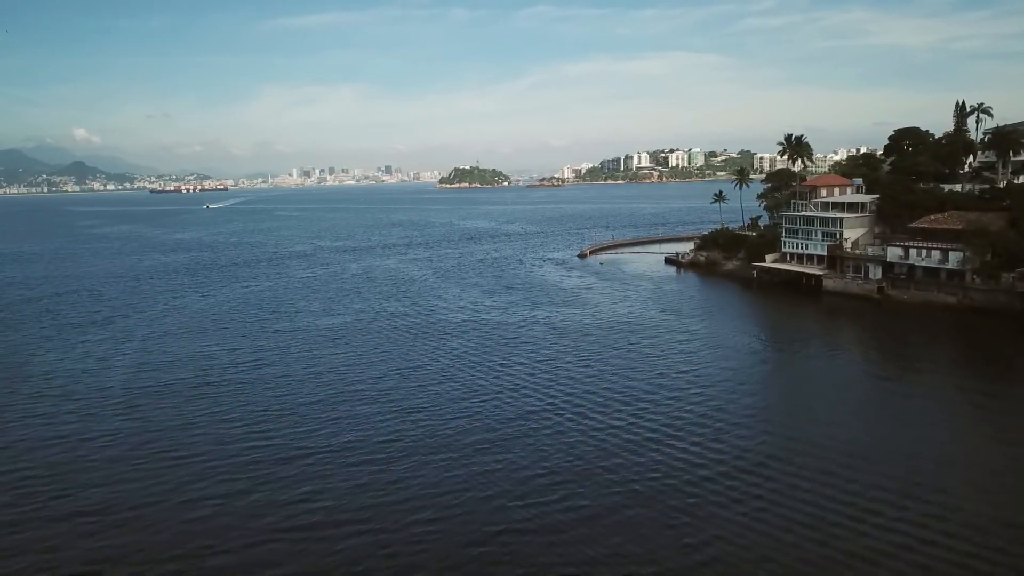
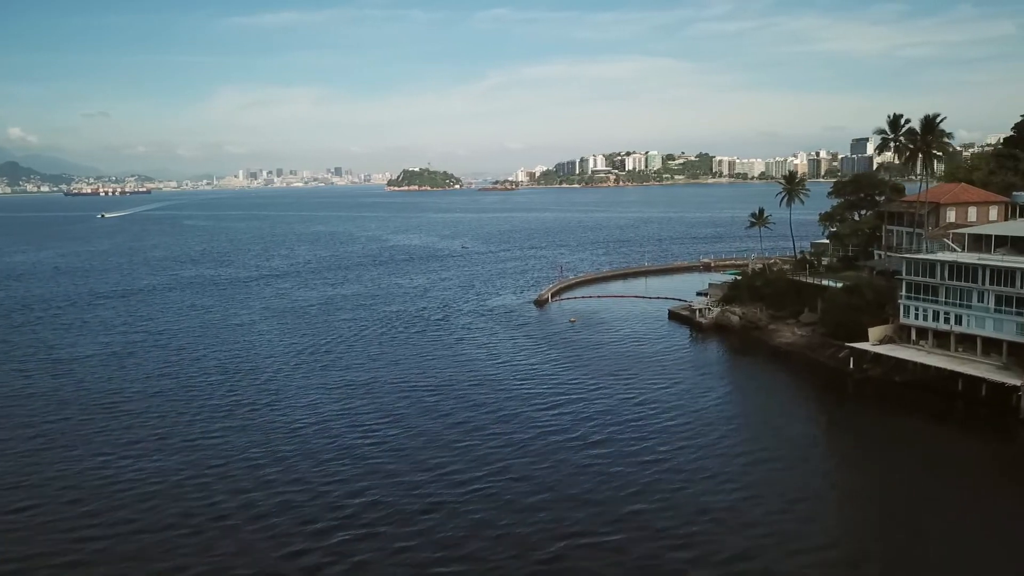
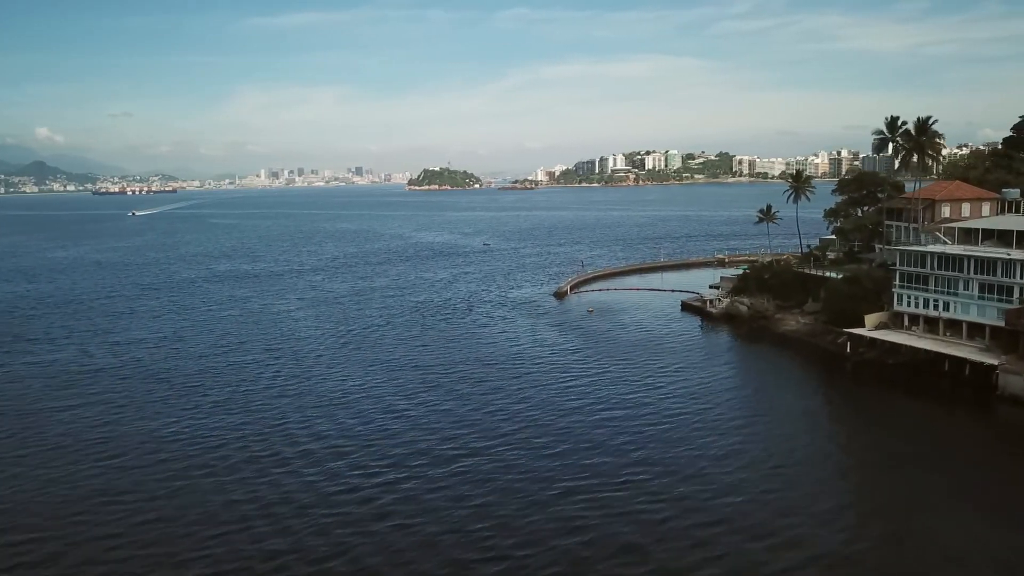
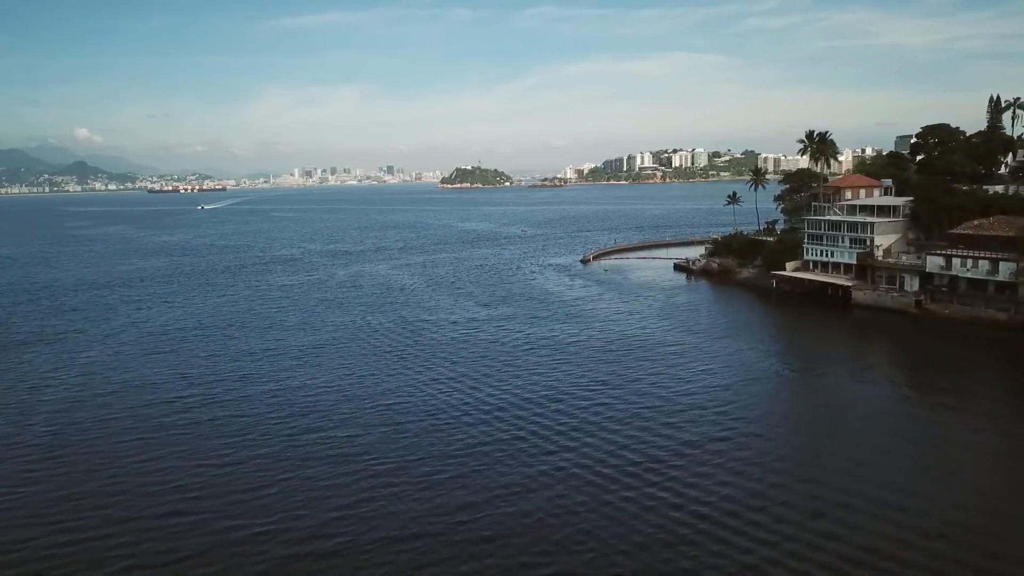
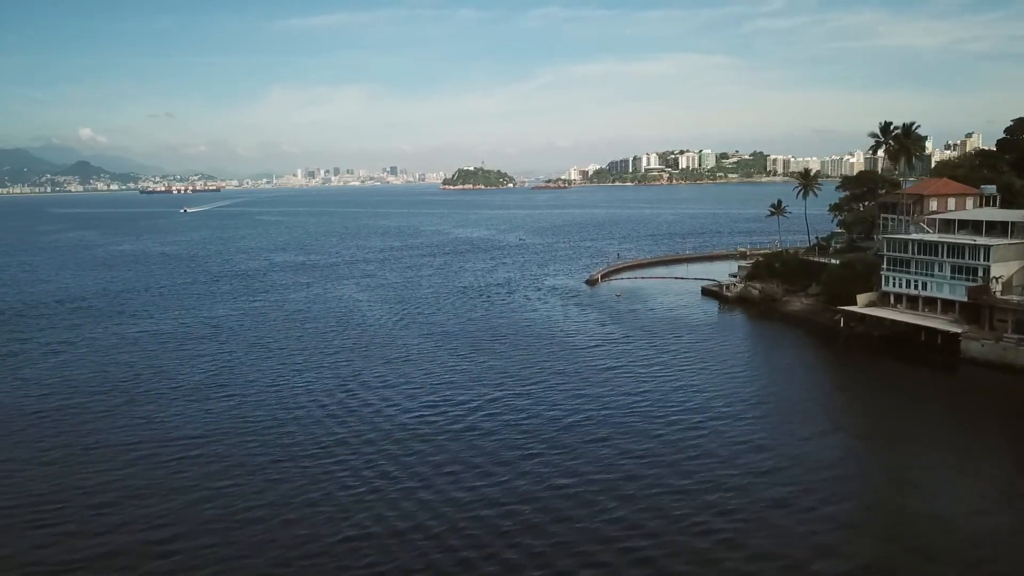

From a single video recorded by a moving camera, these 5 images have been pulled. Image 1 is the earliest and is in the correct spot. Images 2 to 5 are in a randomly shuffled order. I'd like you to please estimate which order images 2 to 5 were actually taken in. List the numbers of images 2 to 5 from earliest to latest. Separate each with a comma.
4, 5, 3, 2
